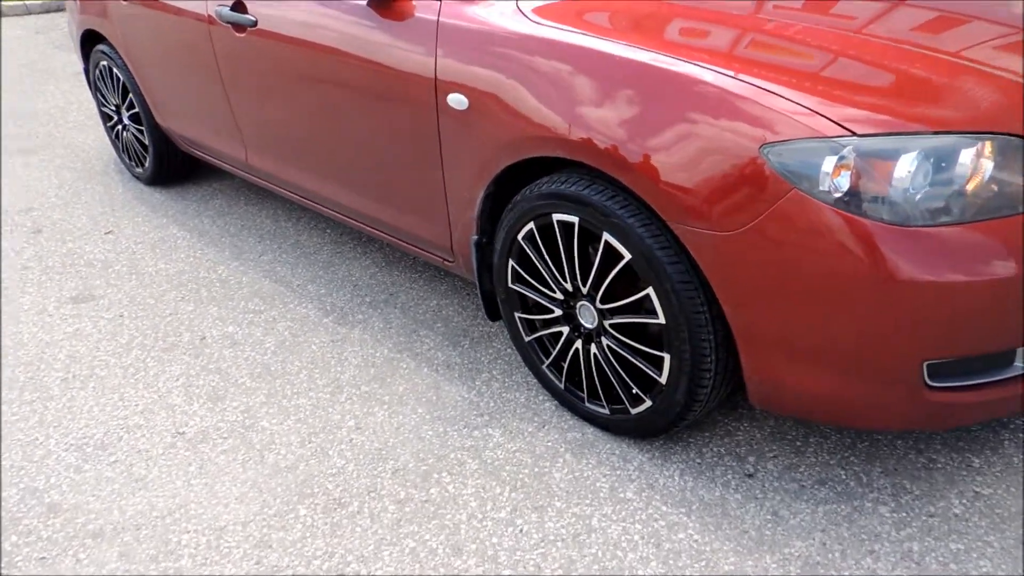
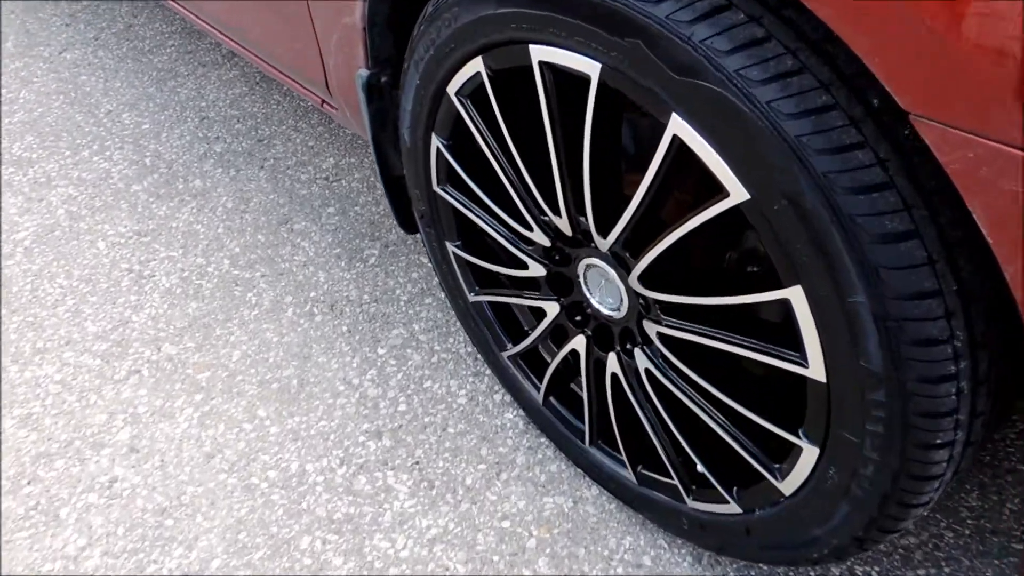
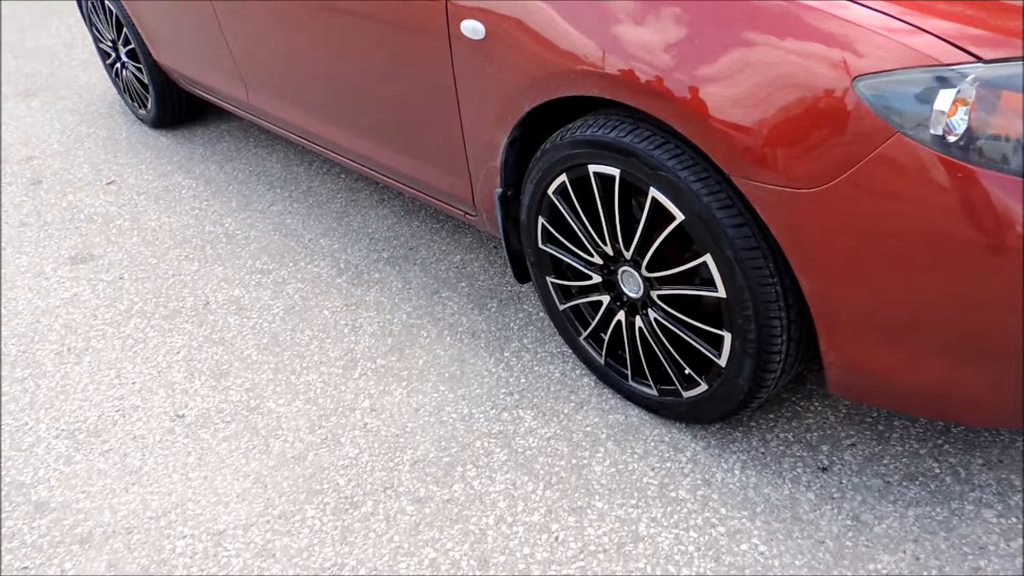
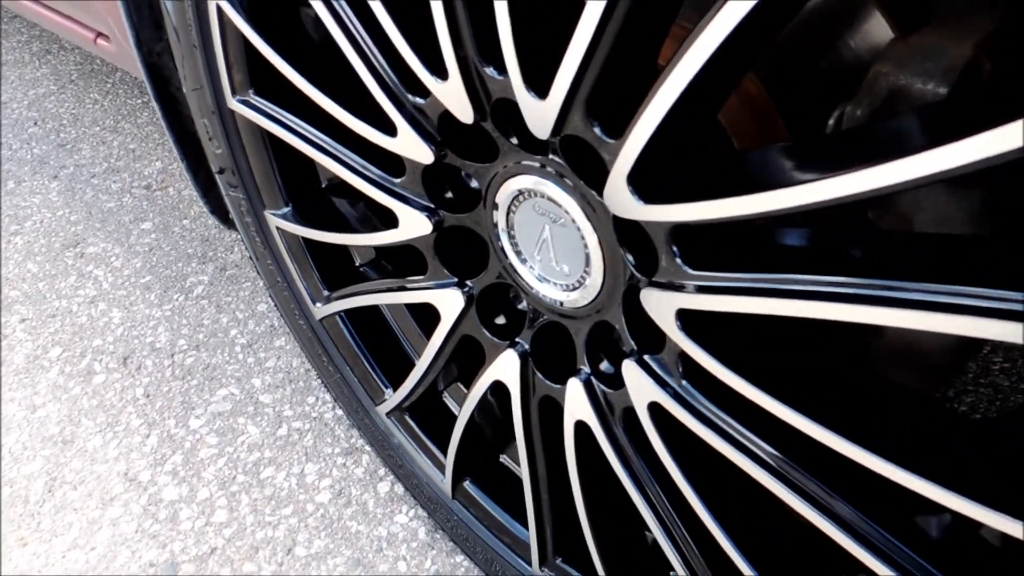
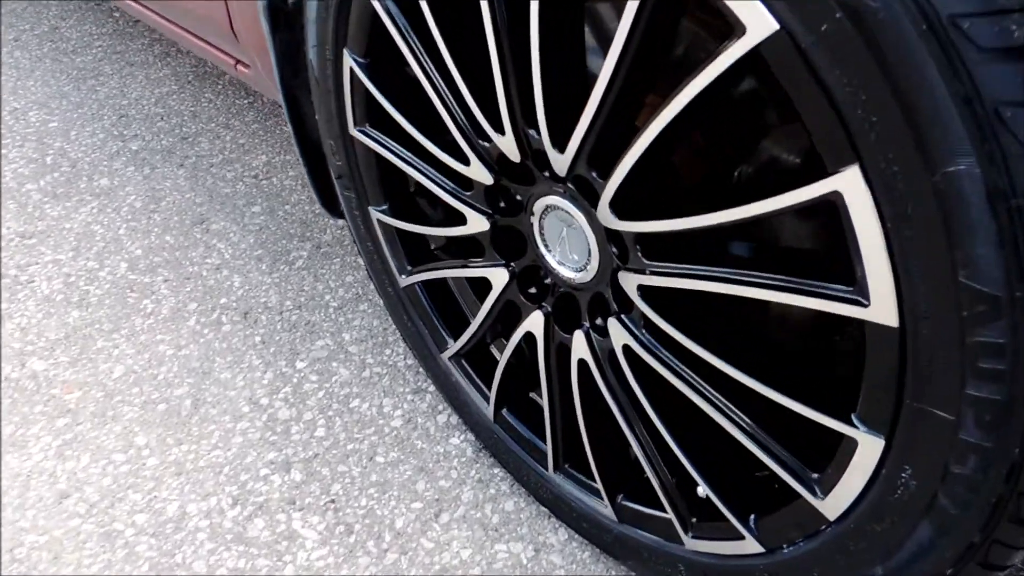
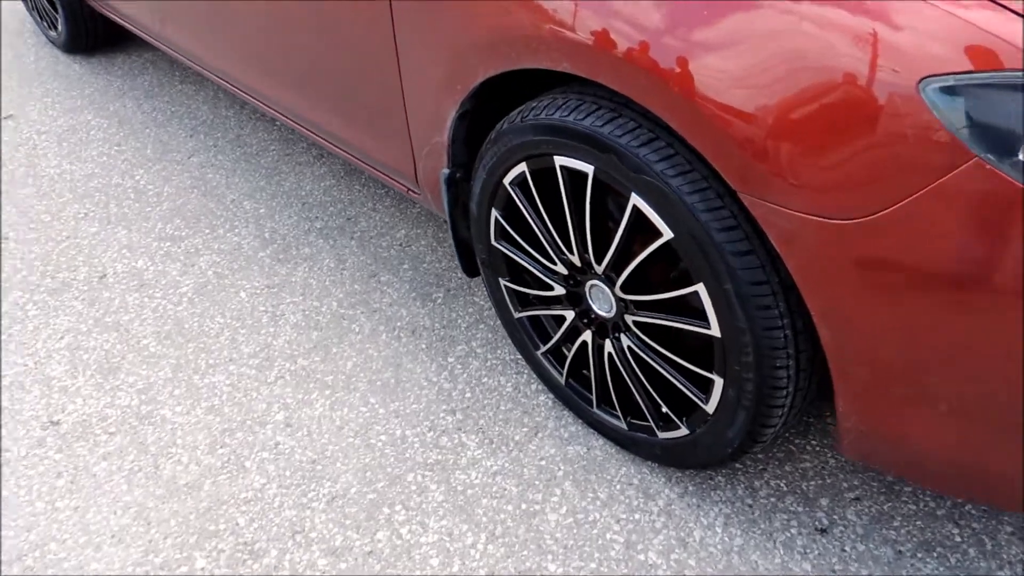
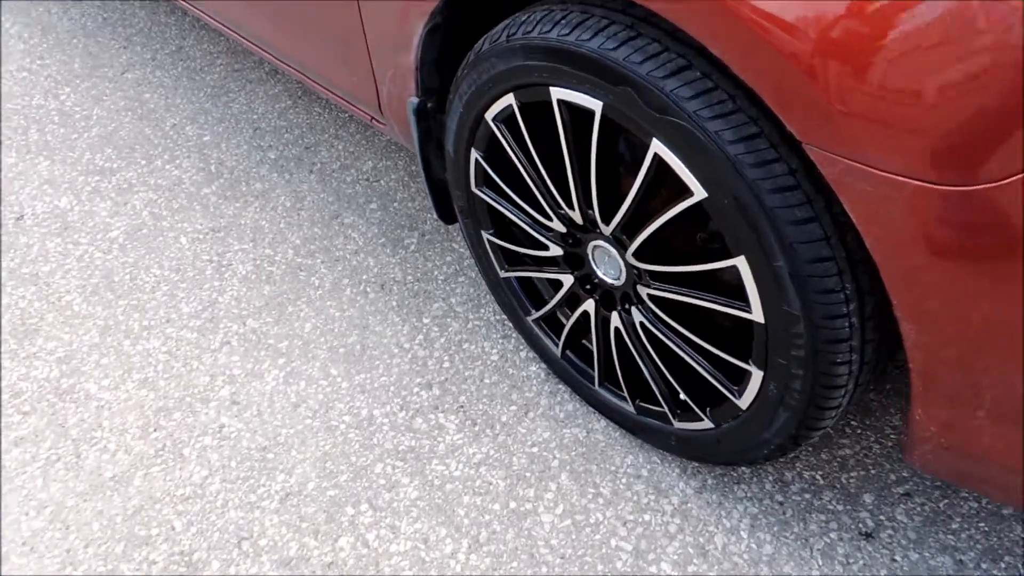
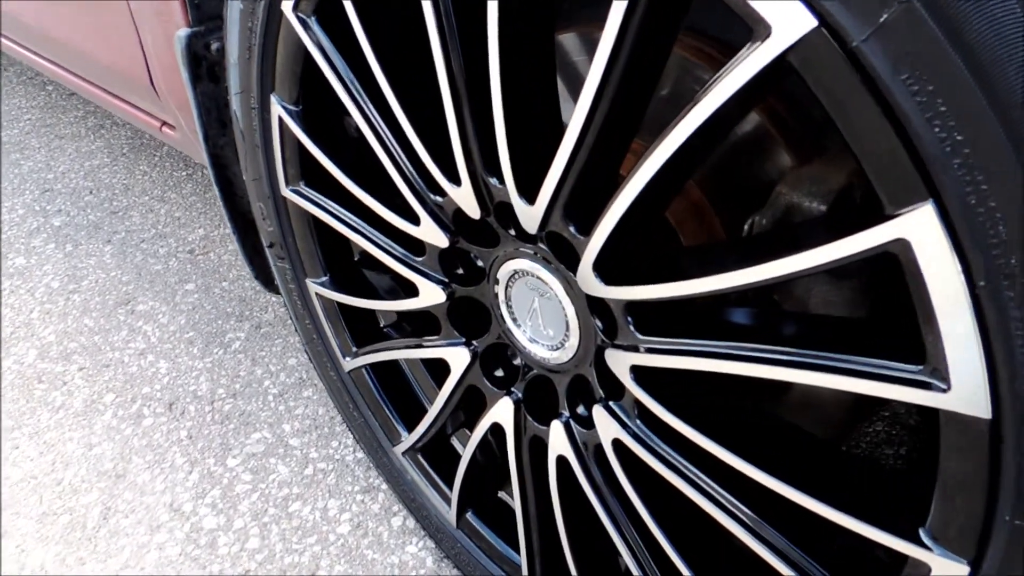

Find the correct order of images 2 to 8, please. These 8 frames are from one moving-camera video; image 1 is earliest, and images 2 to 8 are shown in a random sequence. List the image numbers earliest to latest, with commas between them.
3, 6, 7, 2, 5, 8, 4
